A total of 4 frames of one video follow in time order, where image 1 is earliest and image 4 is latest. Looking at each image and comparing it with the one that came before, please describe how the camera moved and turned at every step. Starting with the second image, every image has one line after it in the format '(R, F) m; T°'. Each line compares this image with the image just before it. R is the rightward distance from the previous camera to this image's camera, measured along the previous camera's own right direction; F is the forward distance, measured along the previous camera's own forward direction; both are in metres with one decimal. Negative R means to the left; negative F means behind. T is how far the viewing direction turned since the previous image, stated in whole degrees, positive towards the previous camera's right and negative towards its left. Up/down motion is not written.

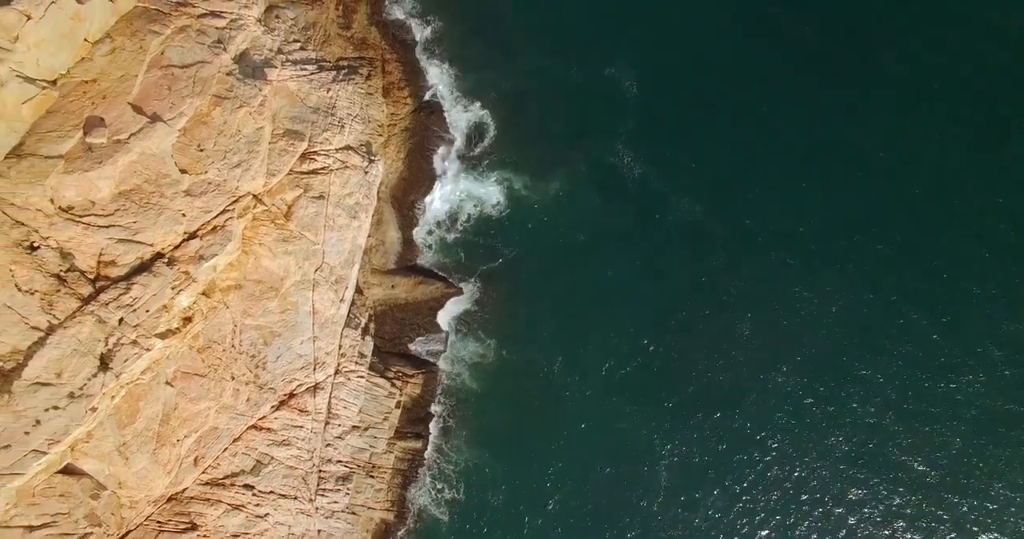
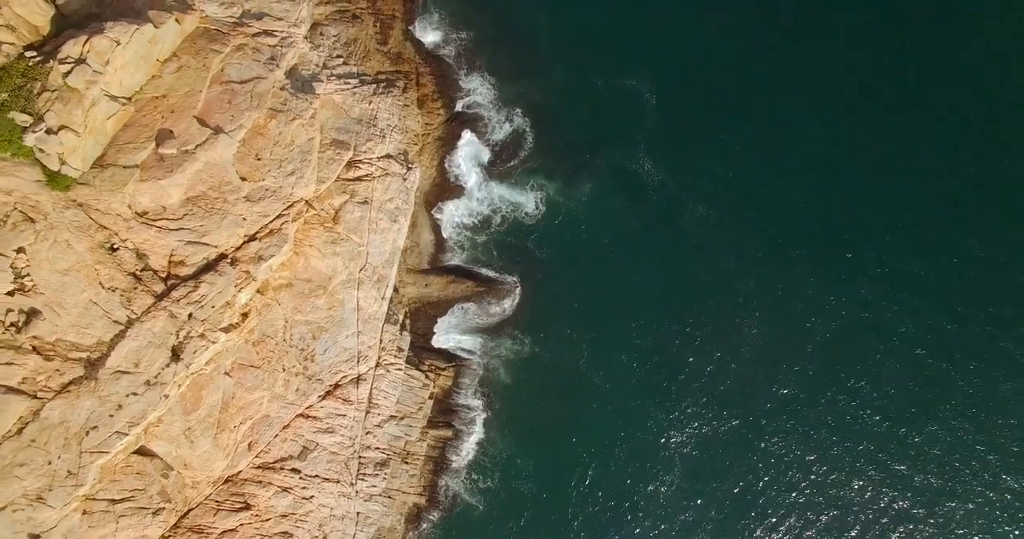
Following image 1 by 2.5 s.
(-1.6, -2.8) m; 0°
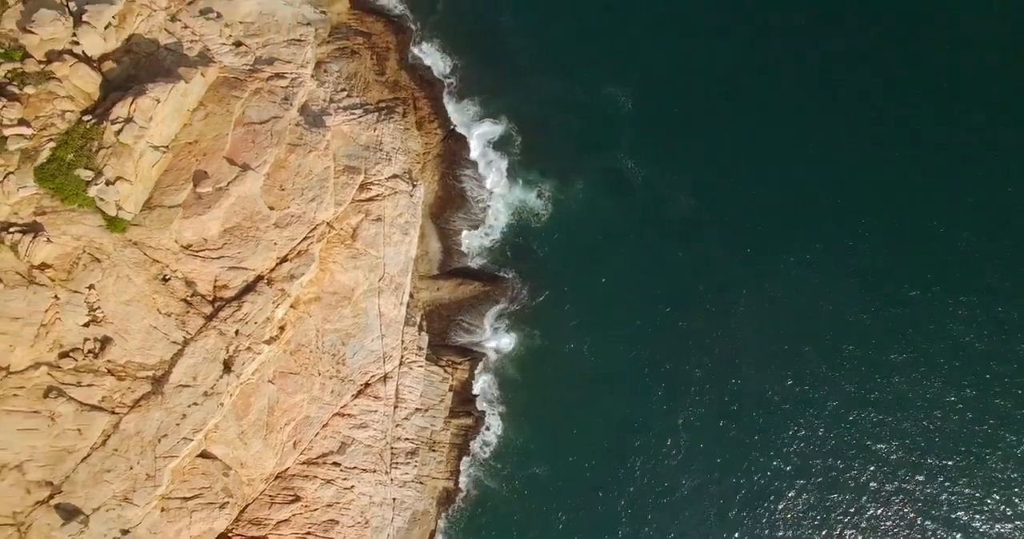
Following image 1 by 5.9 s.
(-0.1, -4.4) m; 0°
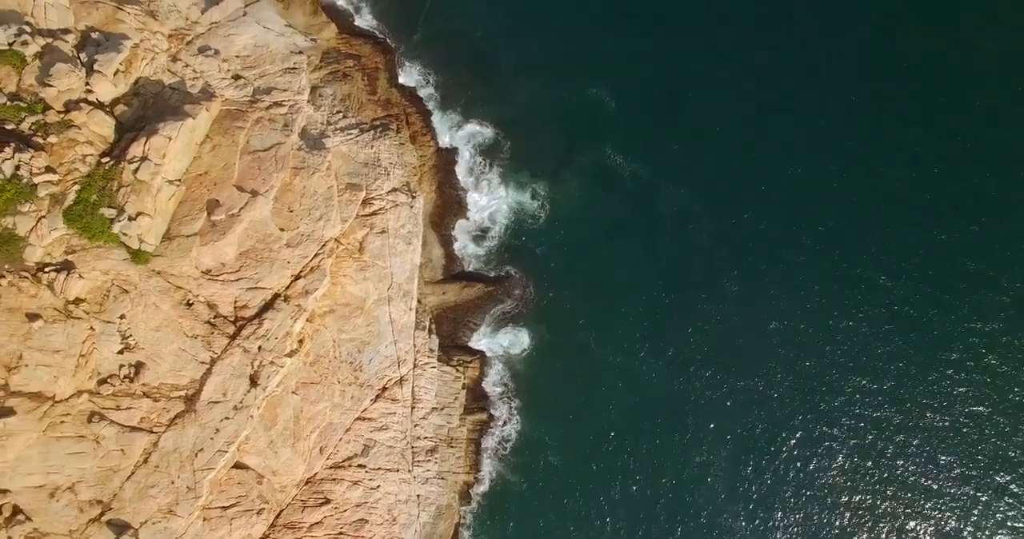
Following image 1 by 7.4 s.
(+0.1, -2.3) m; 0°
